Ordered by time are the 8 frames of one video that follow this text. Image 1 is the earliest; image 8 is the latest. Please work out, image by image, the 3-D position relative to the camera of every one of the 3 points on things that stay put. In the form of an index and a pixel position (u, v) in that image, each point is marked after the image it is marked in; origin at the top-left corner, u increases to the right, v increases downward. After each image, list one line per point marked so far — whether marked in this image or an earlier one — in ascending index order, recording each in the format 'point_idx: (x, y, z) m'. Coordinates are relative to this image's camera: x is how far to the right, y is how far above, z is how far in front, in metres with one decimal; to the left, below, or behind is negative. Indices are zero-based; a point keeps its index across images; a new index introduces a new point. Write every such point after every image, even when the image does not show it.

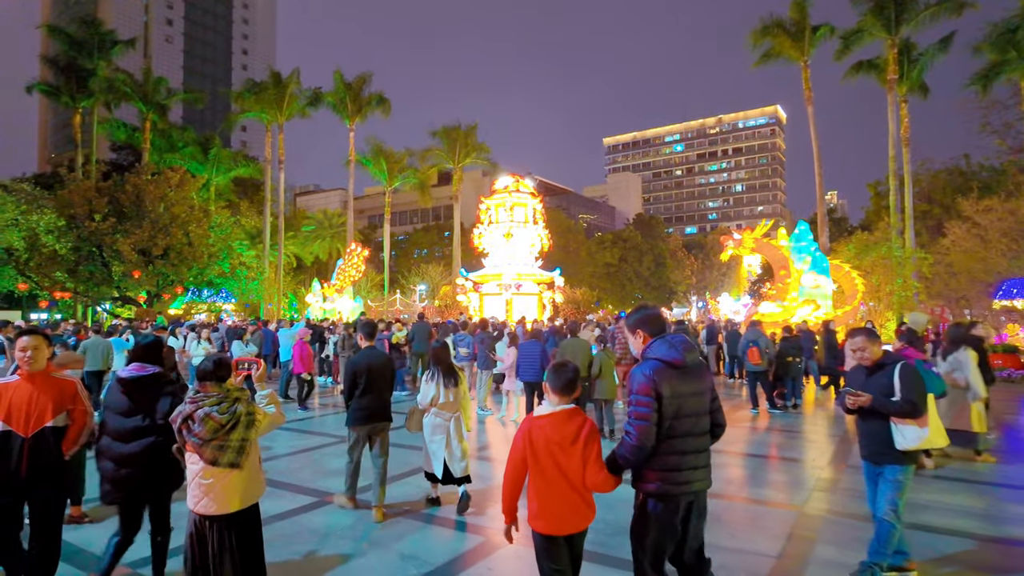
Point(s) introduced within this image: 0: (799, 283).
0: (+8.2, +0.2, +18.3) m
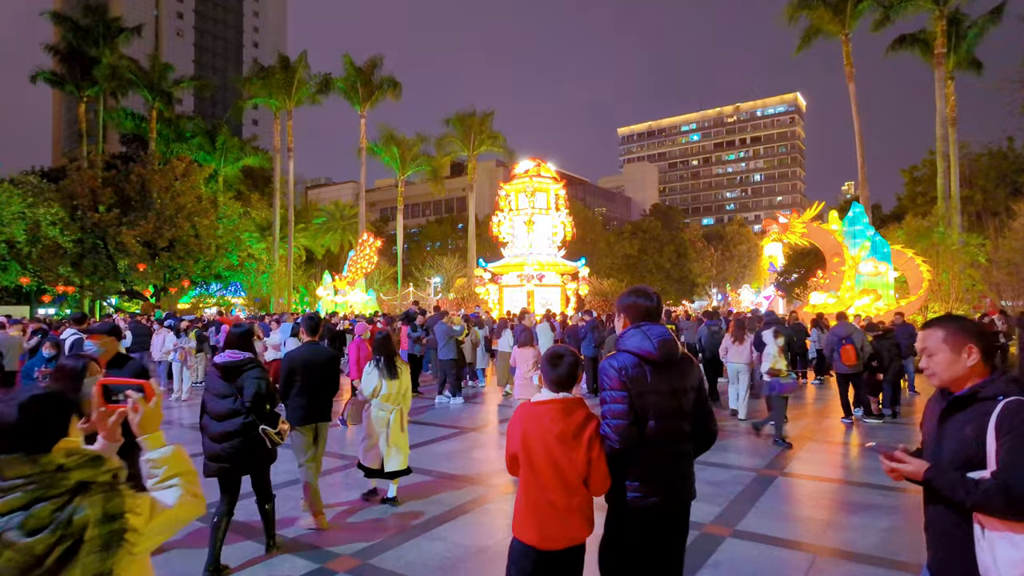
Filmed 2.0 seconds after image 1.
0: (+8.9, +0.5, +16.6) m
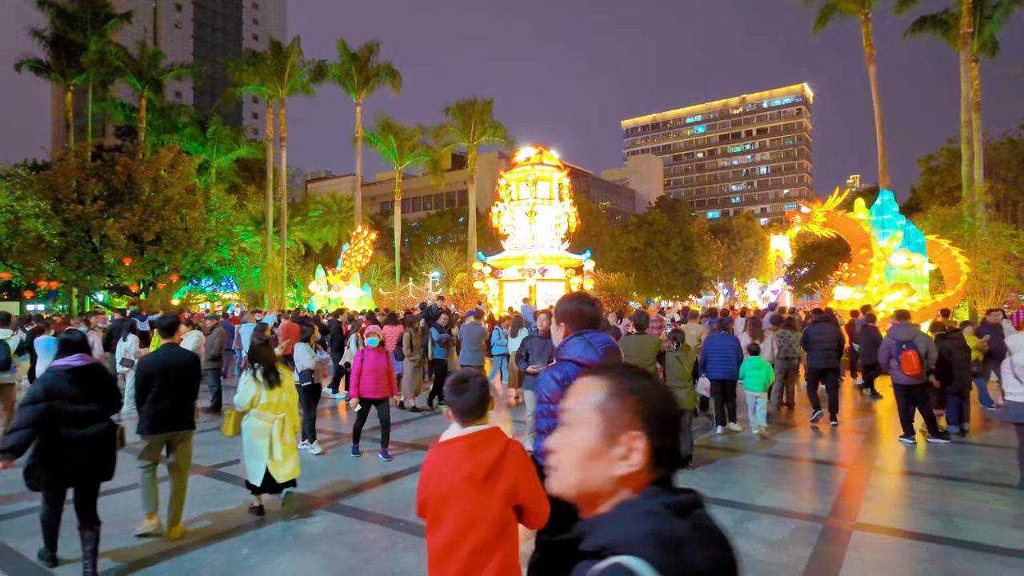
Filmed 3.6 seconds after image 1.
0: (+8.8, +0.6, +15.3) m
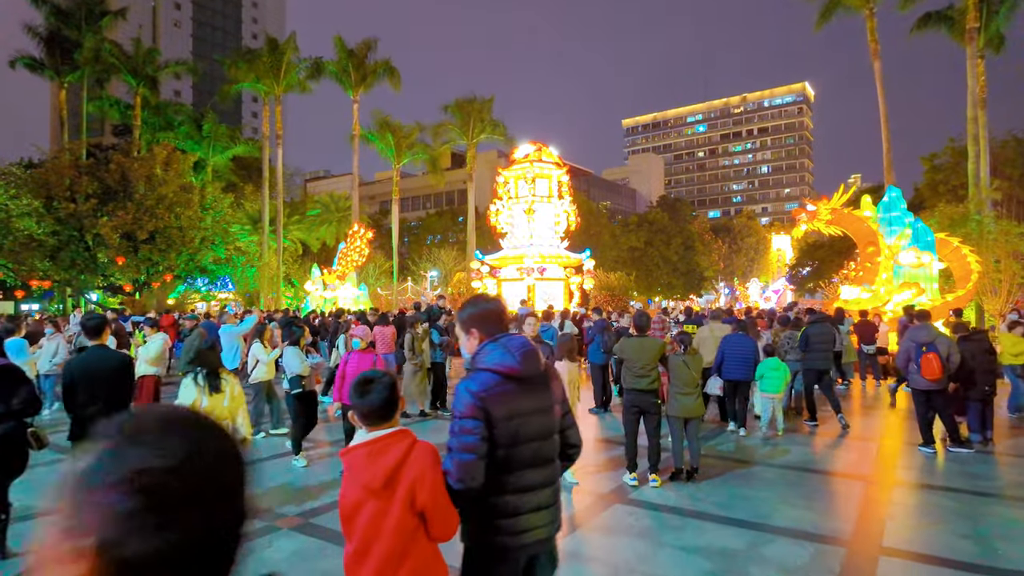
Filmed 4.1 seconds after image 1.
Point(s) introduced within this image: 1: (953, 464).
0: (+8.8, +0.6, +14.9) m
1: (+4.3, -1.7, +6.3) m
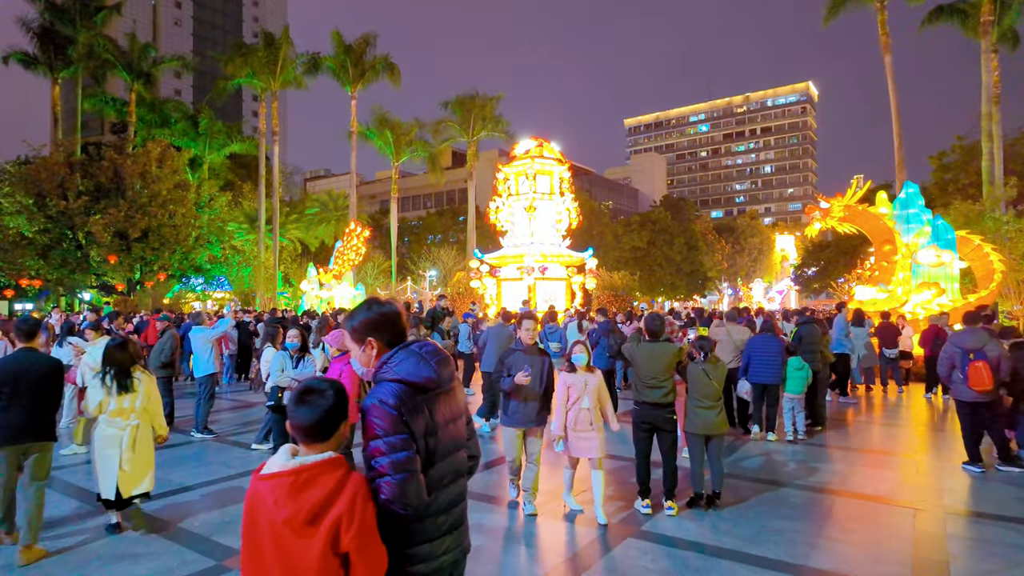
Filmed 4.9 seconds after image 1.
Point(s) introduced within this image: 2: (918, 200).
0: (+8.8, +0.6, +14.2) m
1: (+4.2, -1.7, +5.6) m
2: (+9.2, +2.0, +14.7) m
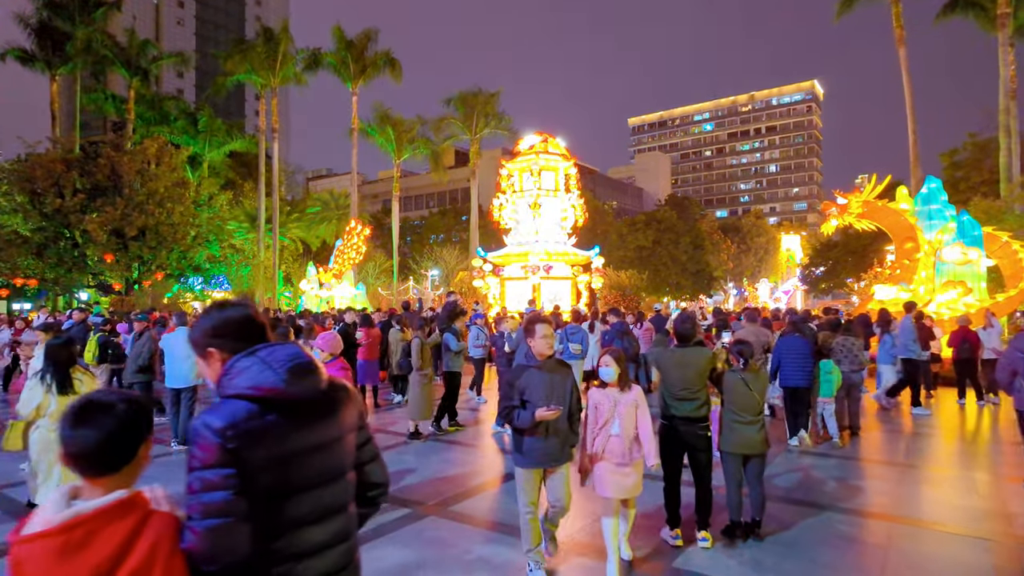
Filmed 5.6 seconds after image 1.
0: (+8.9, +0.6, +13.6) m
1: (+4.3, -1.7, +5.0) m
2: (+9.3, +2.0, +14.0) m
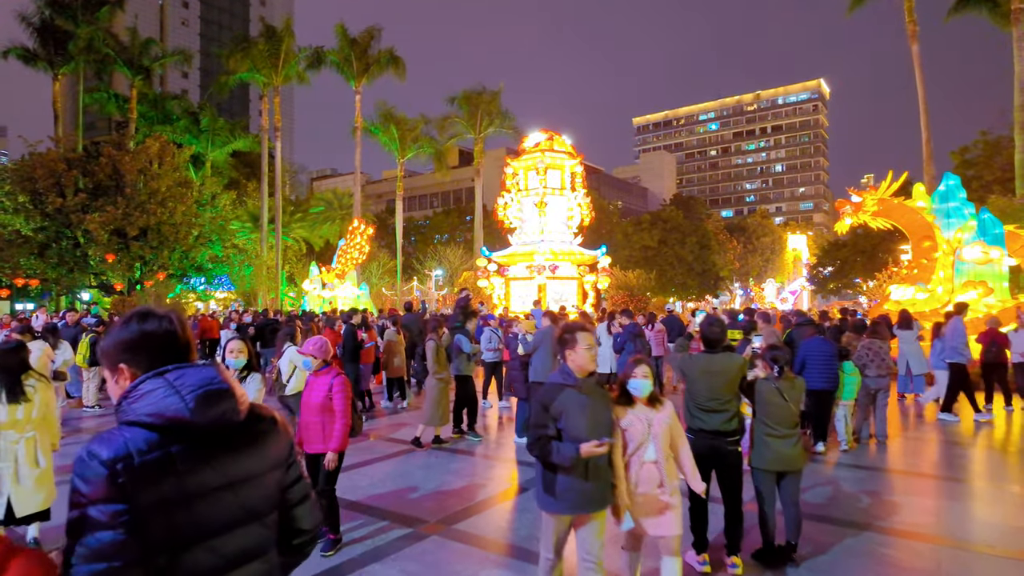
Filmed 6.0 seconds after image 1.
0: (+9.0, +0.6, +13.2) m
1: (+4.3, -1.7, +4.6) m
2: (+9.4, +2.0, +13.6) m
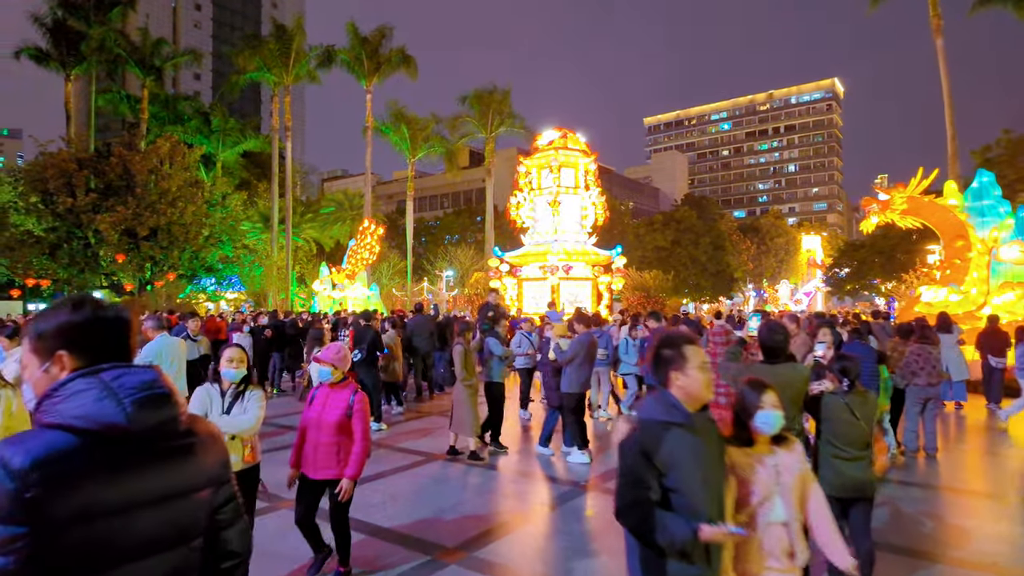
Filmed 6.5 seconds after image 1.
0: (+9.3, +0.6, +12.6) m
1: (+4.5, -1.7, +4.2) m
2: (+9.7, +2.0, +13.1) m
